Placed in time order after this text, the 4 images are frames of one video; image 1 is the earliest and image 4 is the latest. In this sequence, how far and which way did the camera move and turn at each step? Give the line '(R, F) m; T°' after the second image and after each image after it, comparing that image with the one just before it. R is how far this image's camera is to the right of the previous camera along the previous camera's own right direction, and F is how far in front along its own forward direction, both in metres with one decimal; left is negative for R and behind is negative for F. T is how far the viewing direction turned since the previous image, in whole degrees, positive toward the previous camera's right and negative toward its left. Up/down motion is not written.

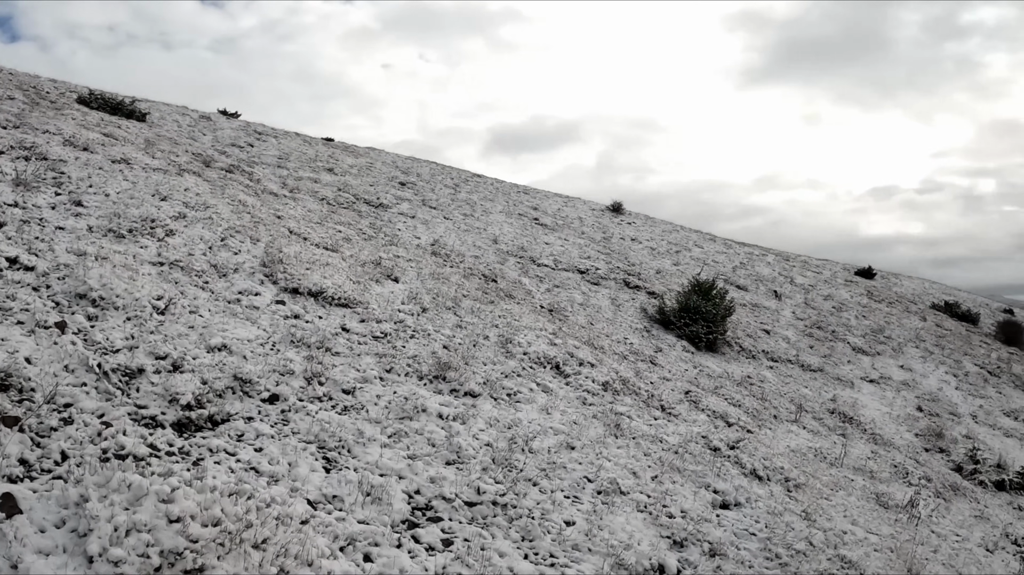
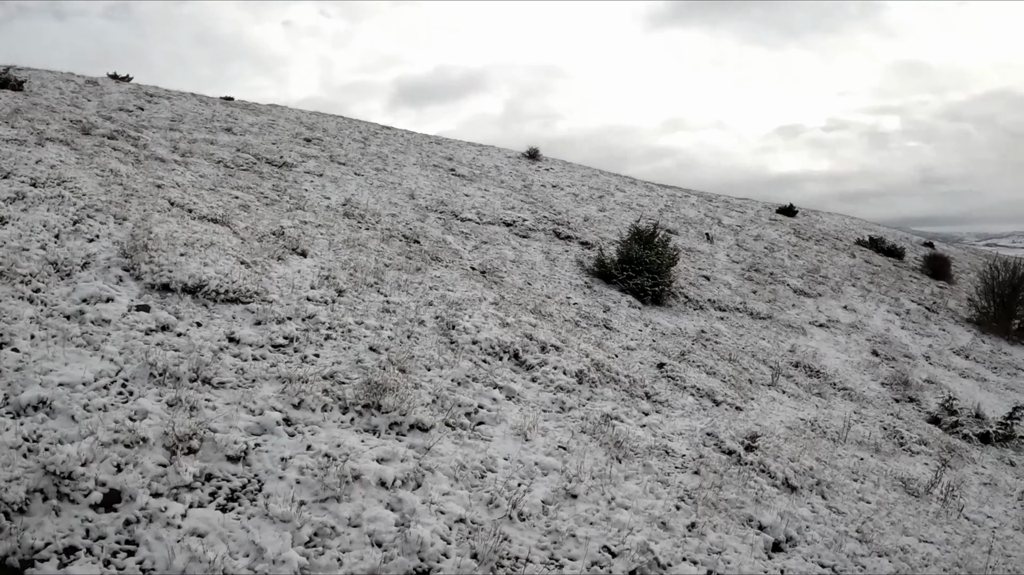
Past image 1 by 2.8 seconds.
(-0.3, +2.0) m; +7°
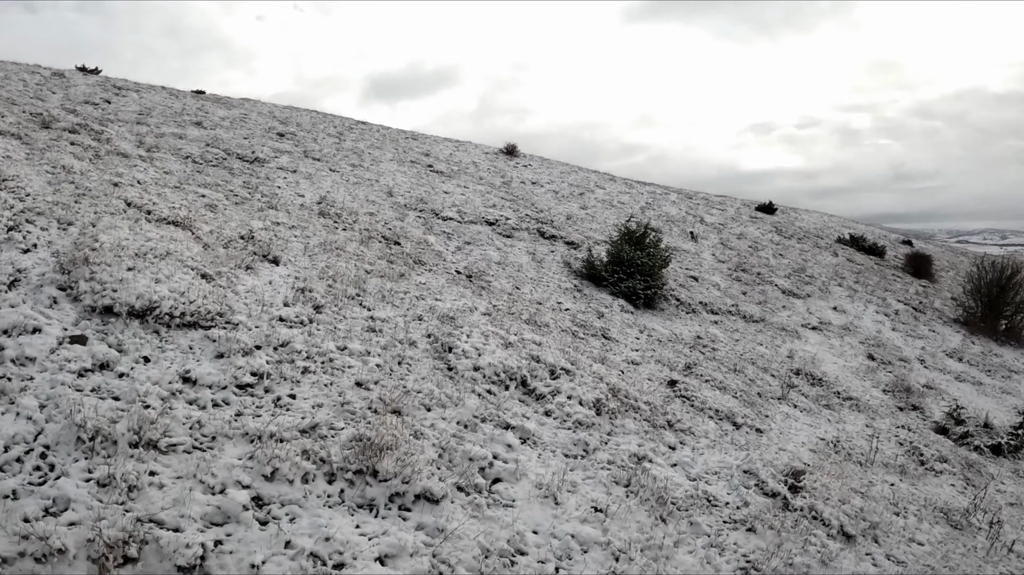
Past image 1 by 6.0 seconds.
(-0.5, +1.0) m; +3°
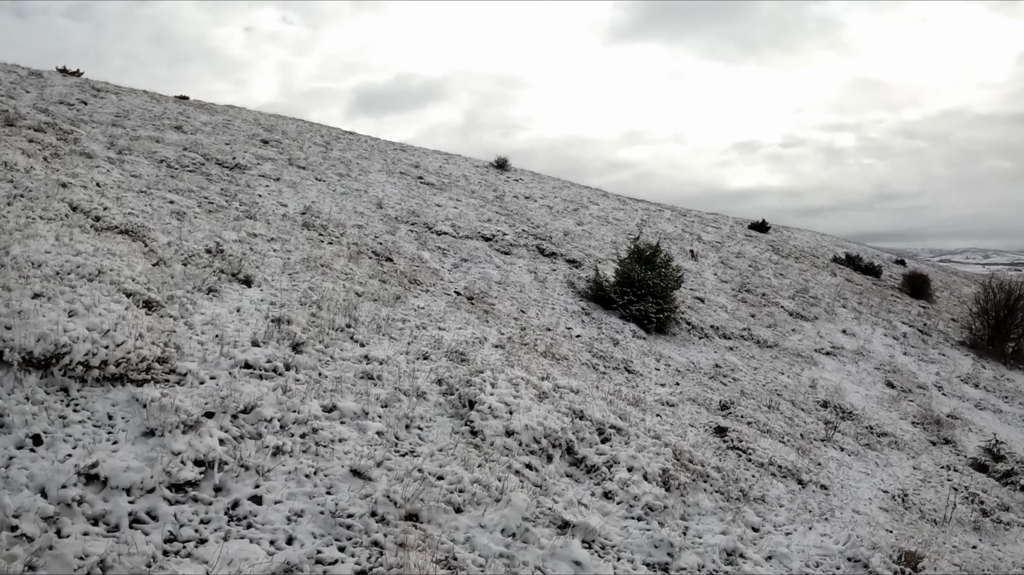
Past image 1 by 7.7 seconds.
(-0.6, +1.5) m; +3°
